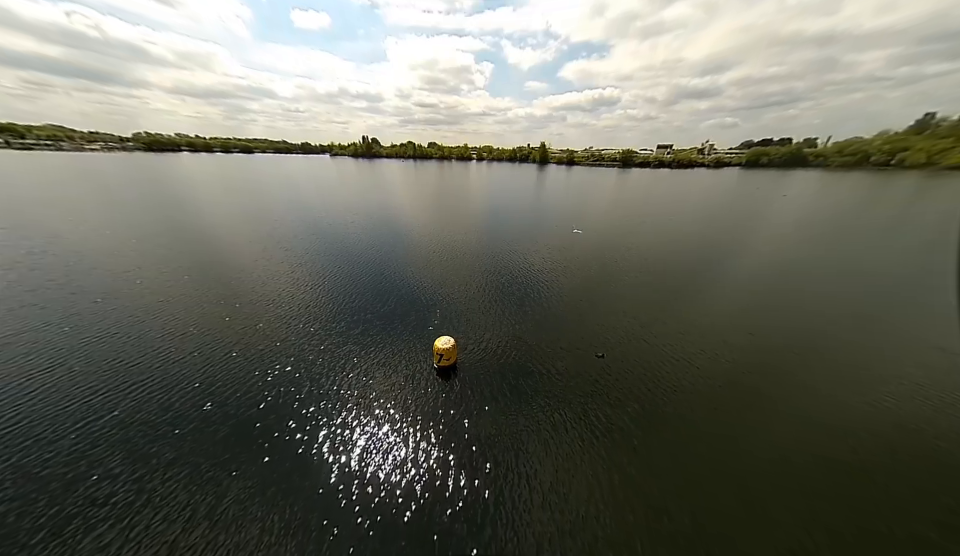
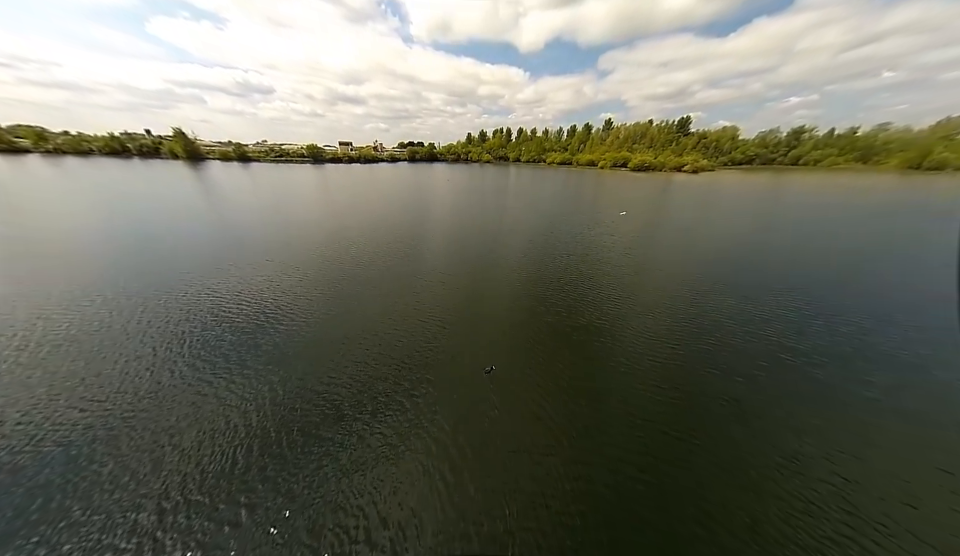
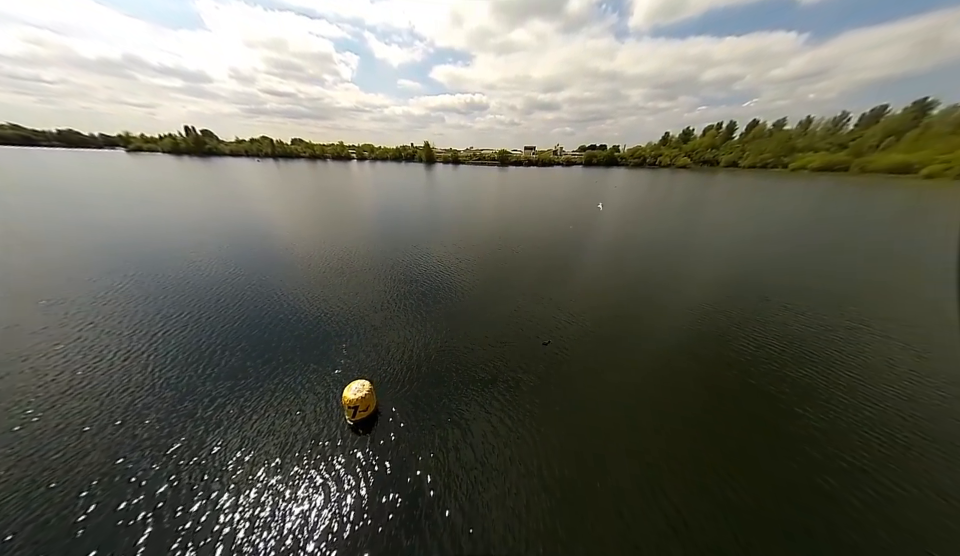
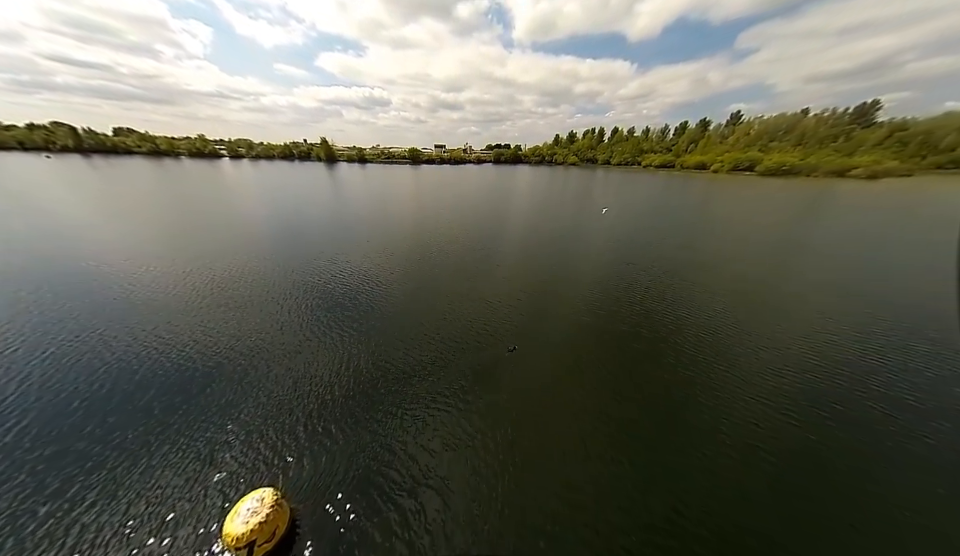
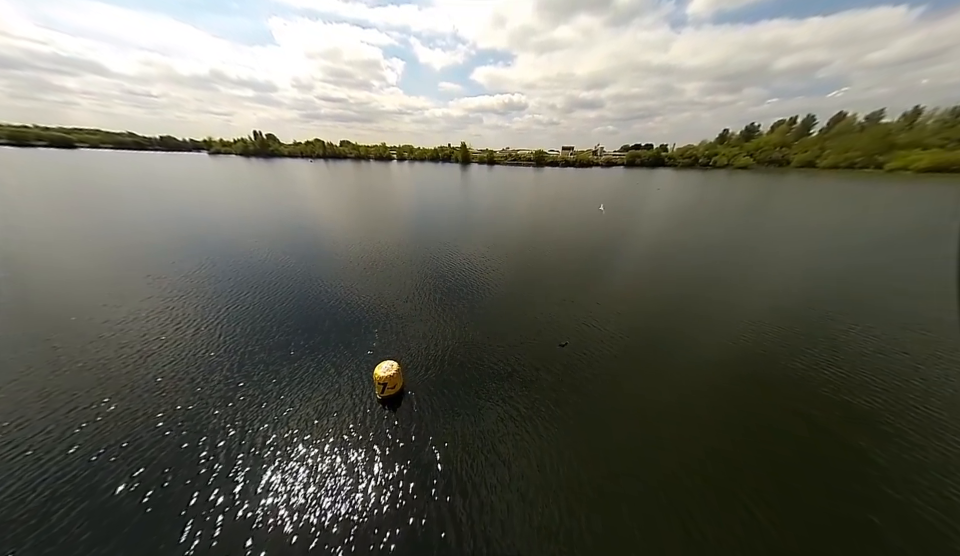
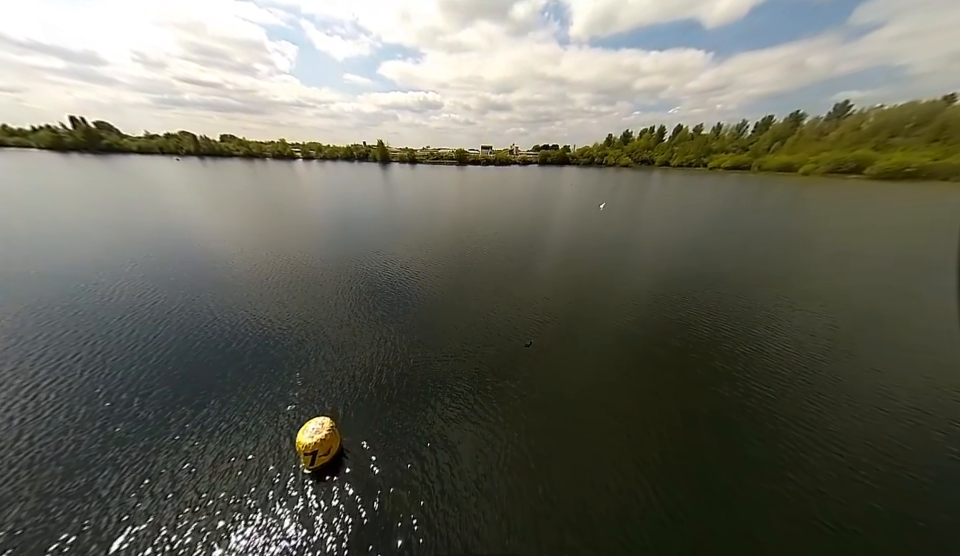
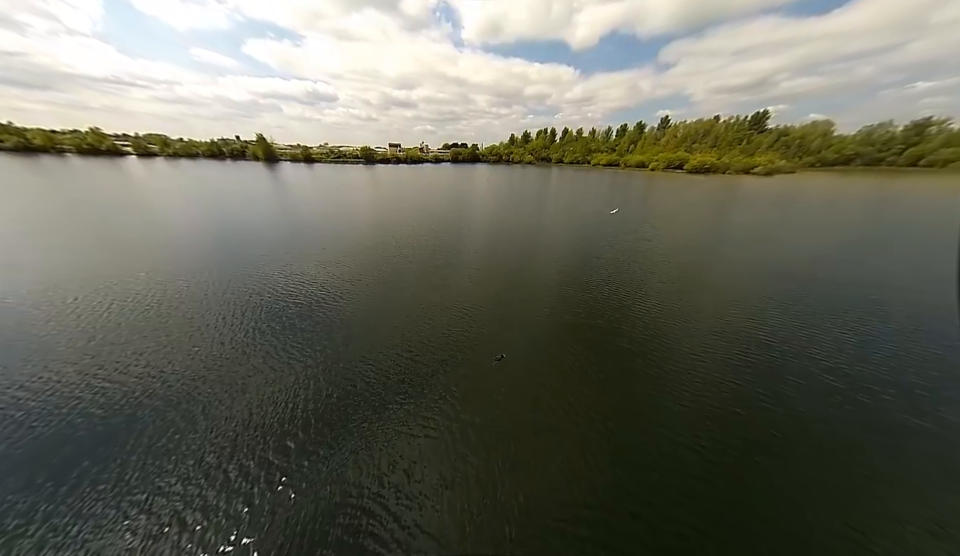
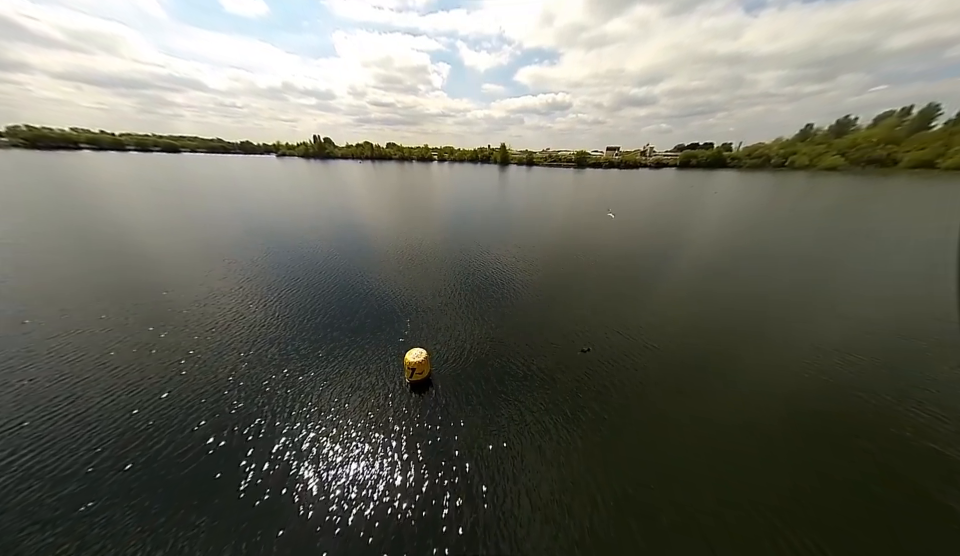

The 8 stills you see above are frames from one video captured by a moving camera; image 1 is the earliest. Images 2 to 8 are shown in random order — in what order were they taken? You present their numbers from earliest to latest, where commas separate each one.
8, 5, 3, 6, 4, 7, 2
